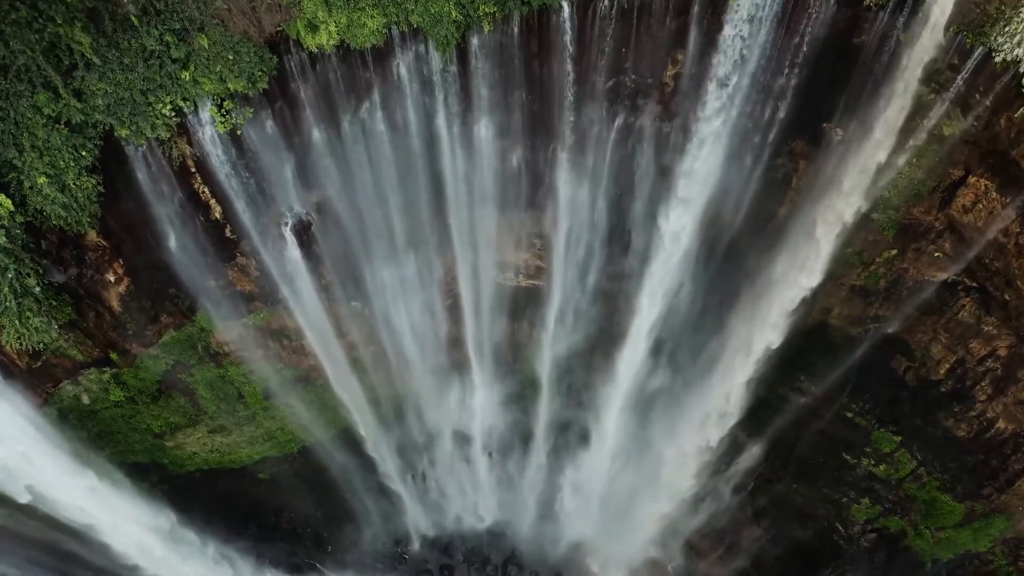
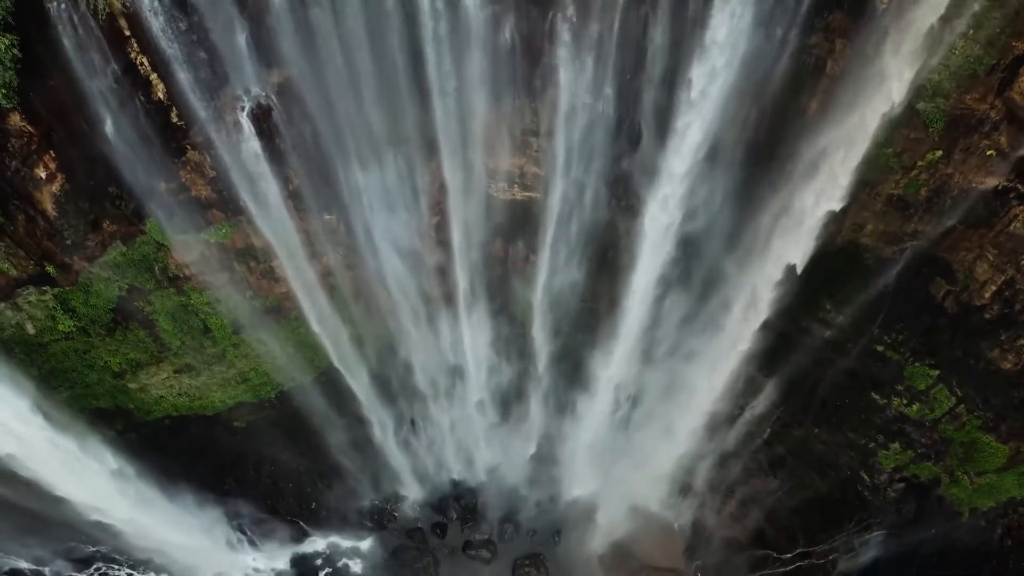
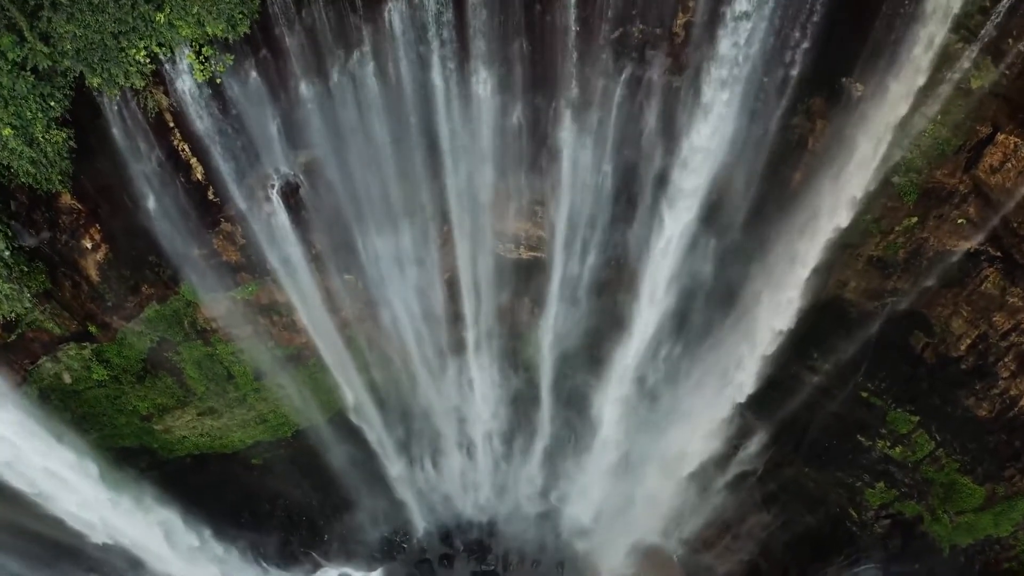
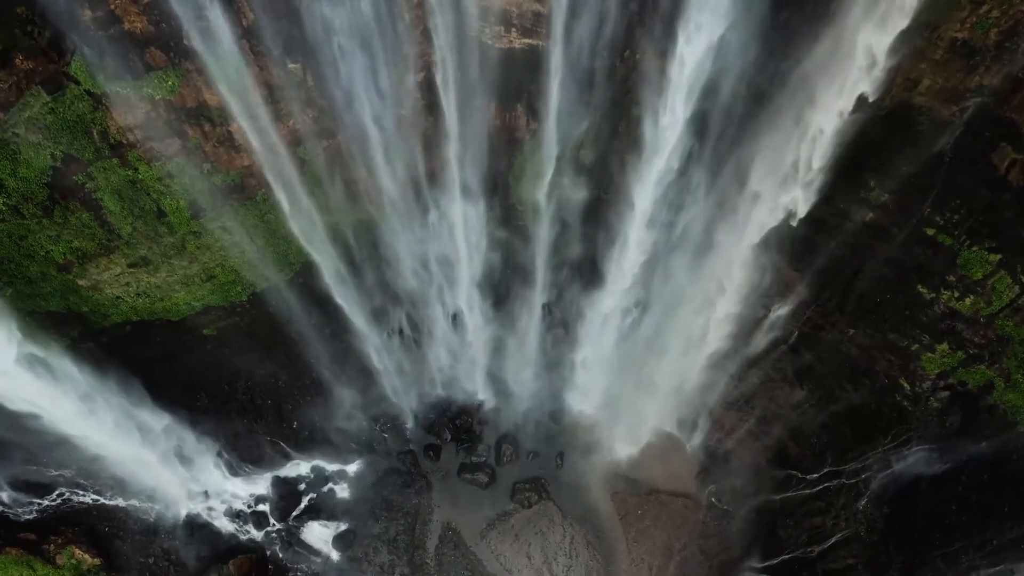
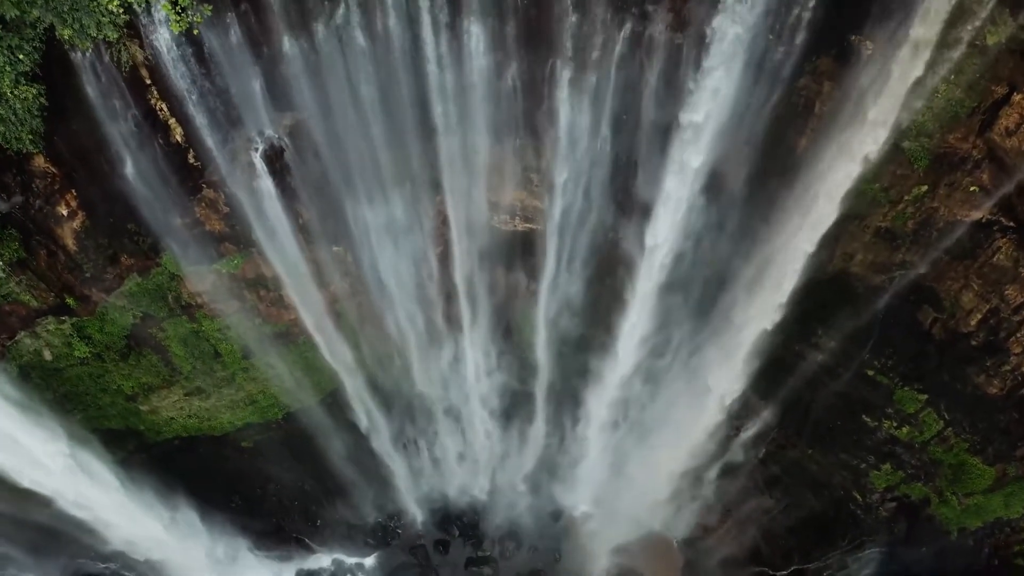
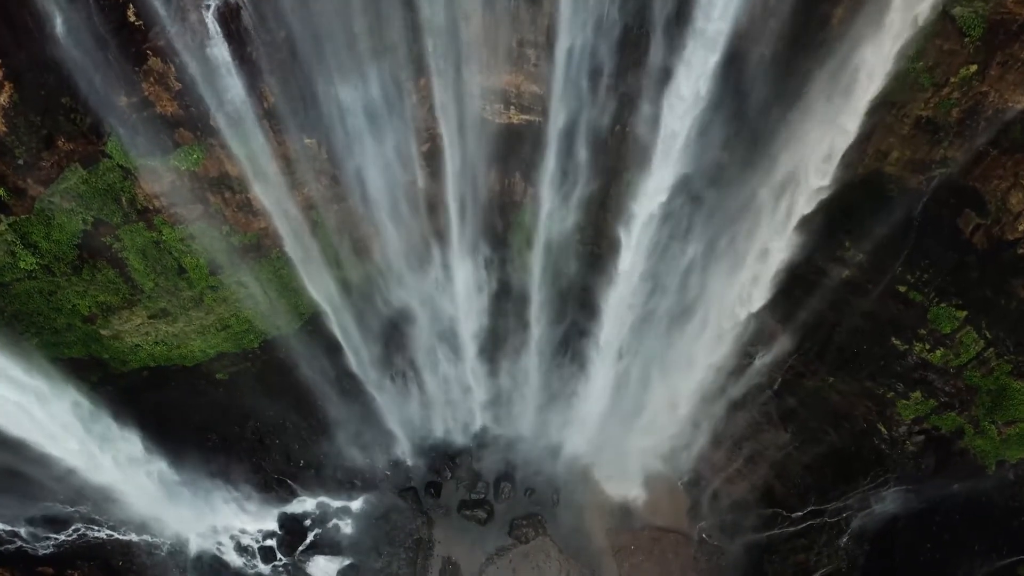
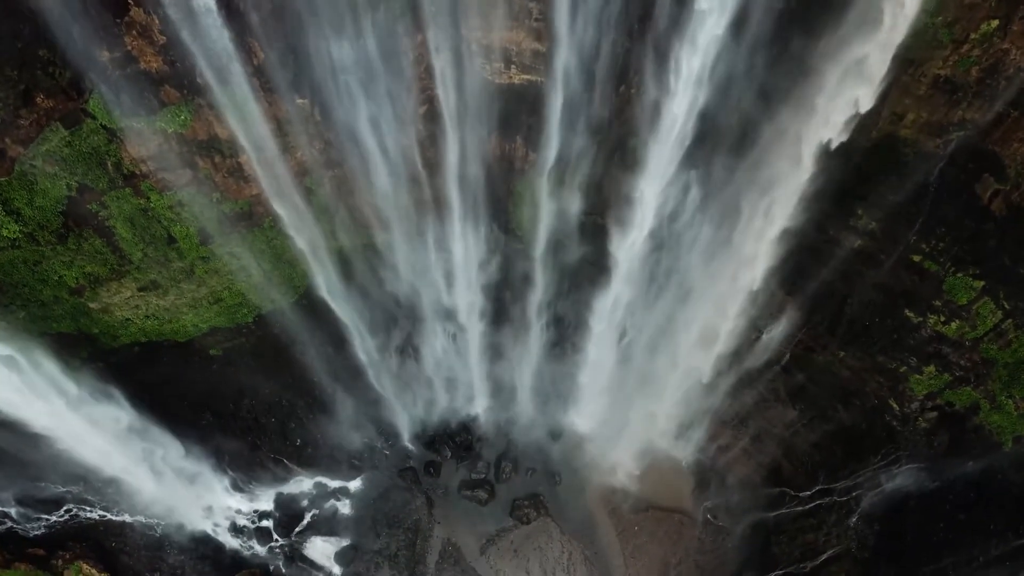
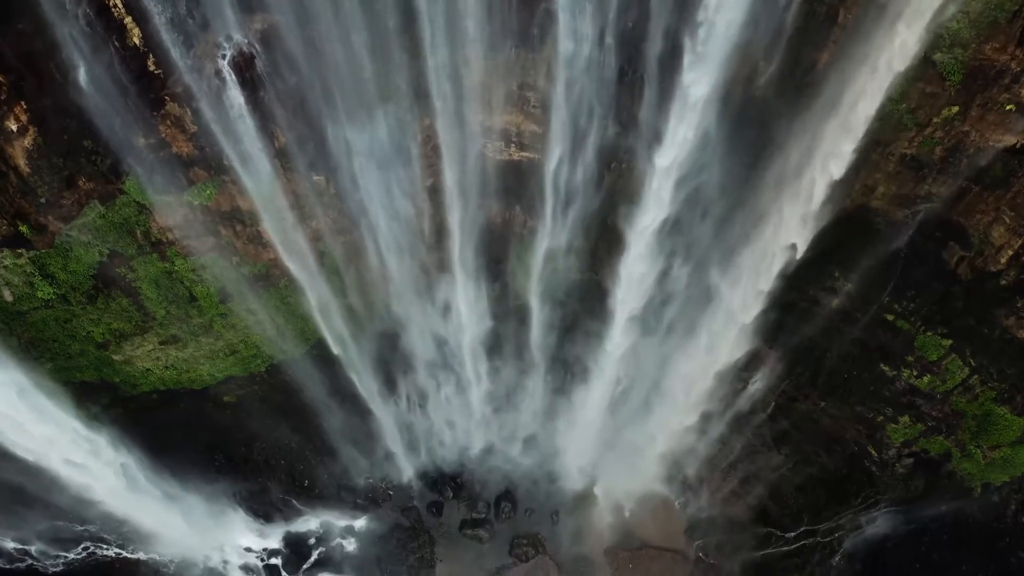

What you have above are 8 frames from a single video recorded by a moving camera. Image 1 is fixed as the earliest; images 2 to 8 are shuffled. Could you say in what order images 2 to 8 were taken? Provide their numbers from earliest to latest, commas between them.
3, 5, 2, 8, 6, 7, 4
